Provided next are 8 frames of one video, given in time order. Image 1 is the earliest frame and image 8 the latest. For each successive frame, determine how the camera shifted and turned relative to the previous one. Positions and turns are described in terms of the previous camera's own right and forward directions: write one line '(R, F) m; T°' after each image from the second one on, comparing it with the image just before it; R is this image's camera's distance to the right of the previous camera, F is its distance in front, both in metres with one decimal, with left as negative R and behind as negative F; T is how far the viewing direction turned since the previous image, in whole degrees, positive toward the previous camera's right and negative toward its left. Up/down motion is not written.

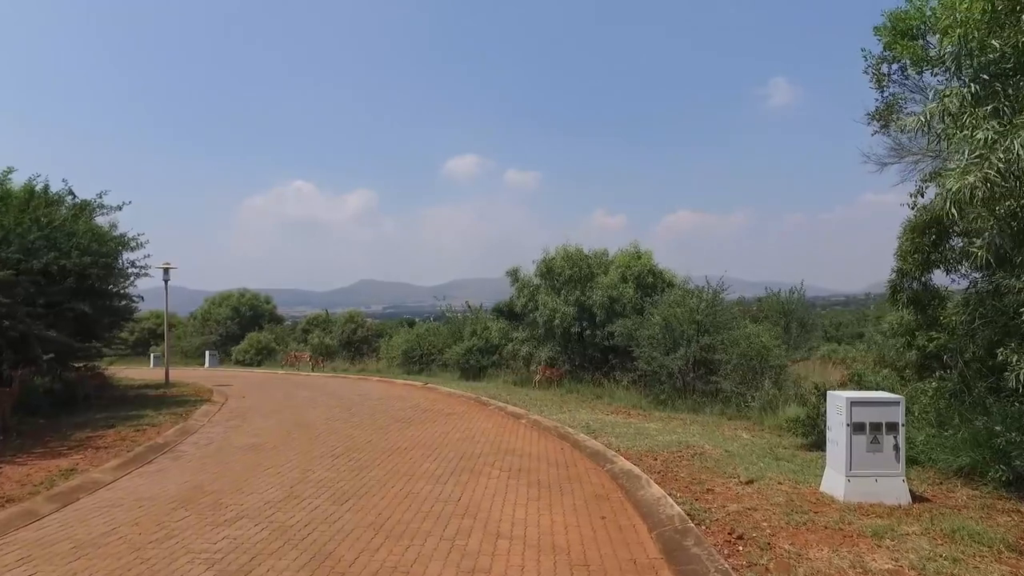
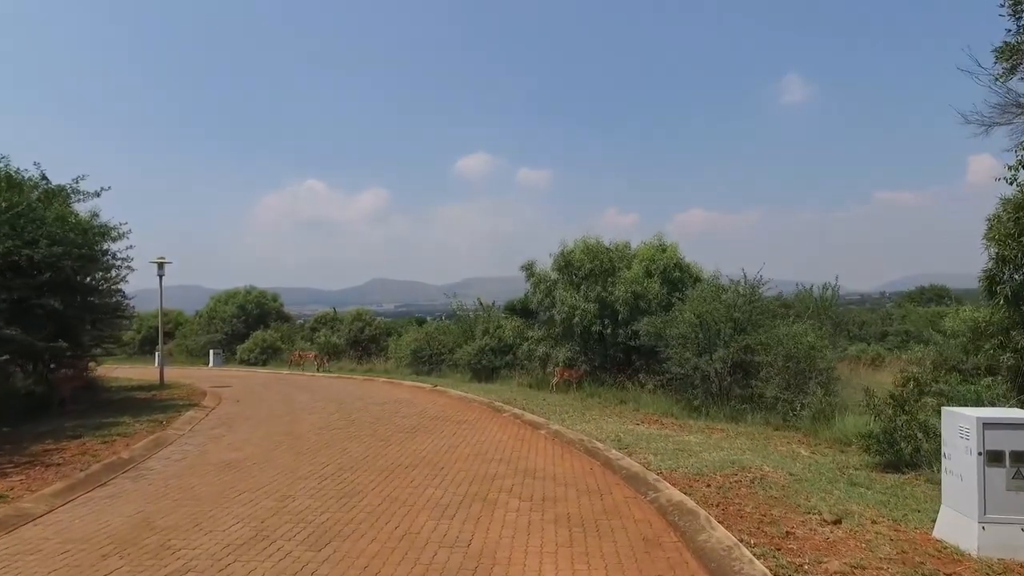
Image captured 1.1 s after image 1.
(-0.1, +1.4) m; -1°
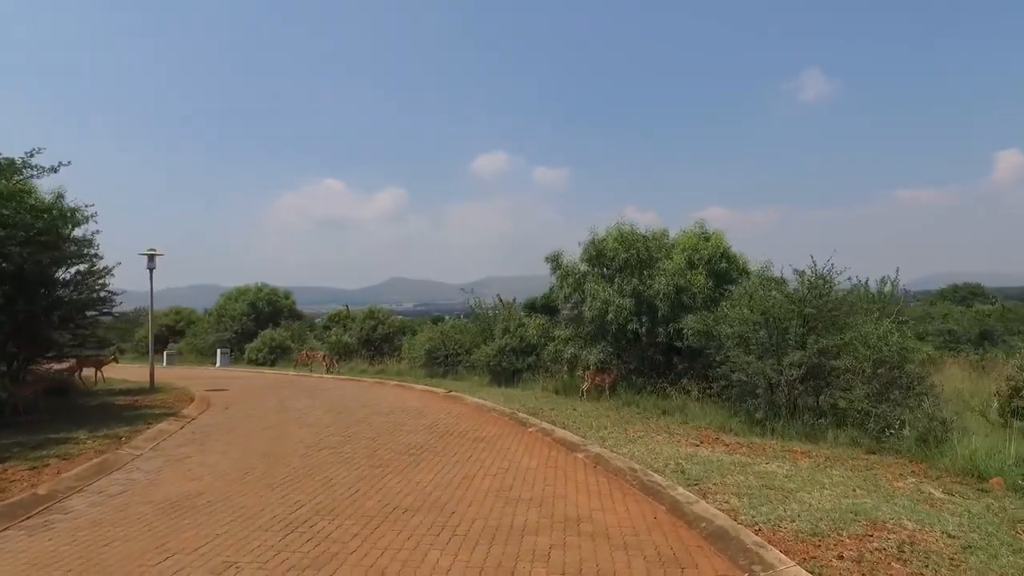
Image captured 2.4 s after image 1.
(-0.1, +2.1) m; -2°
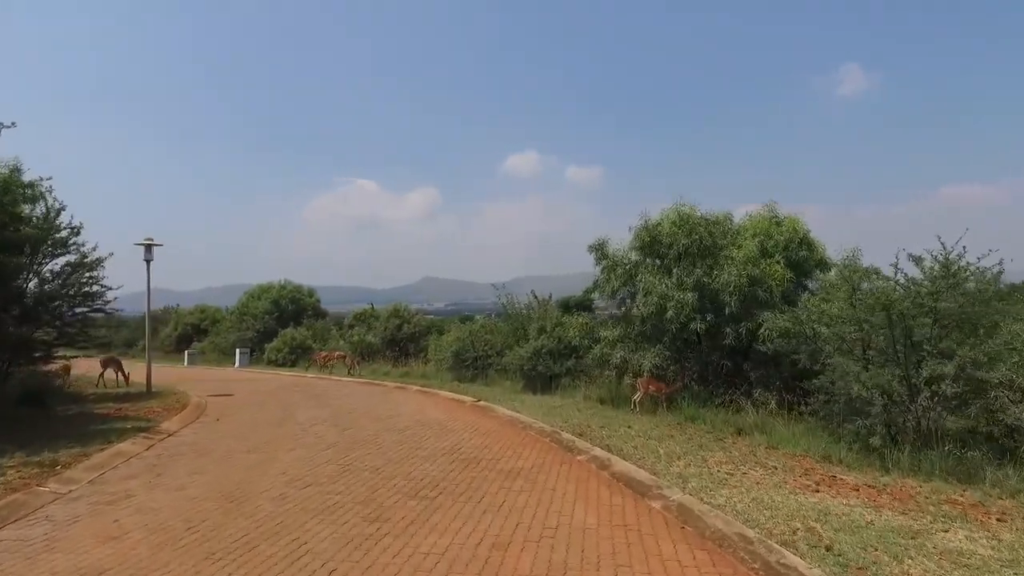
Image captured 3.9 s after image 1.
(-0.2, +2.4) m; -3°
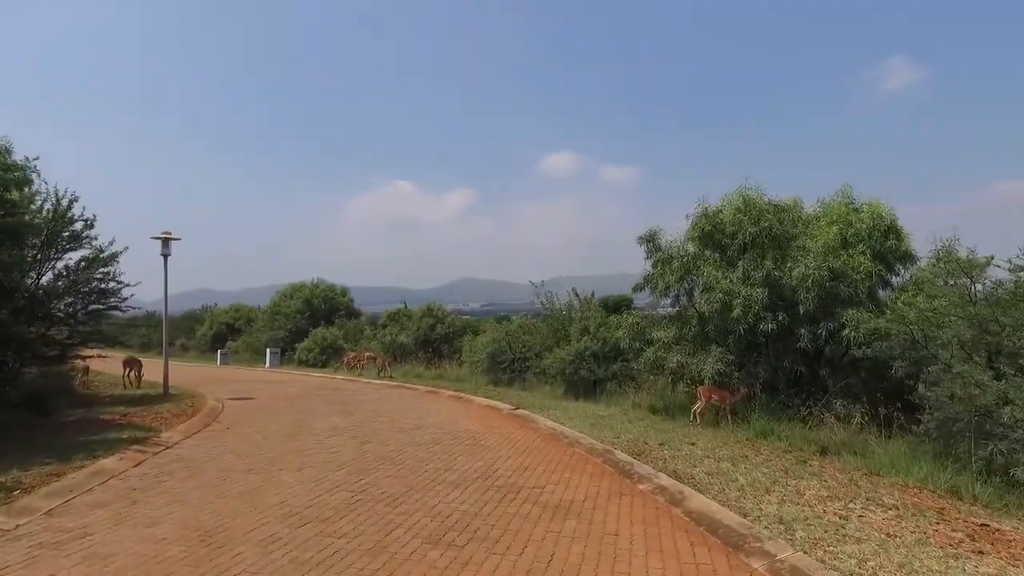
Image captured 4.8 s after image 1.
(-0.1, +1.5) m; -3°
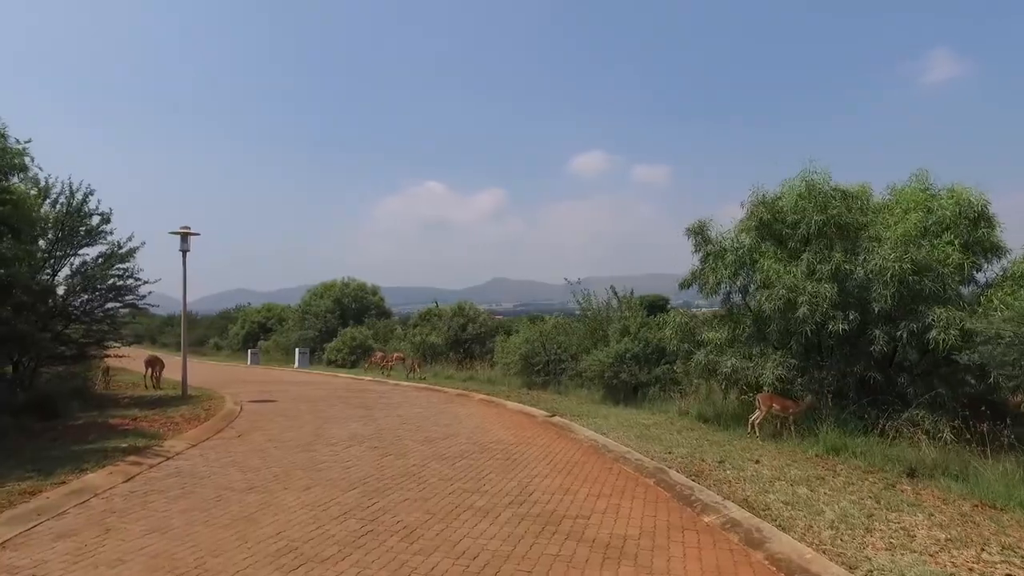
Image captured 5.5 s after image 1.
(-0.1, +1.1) m; -3°
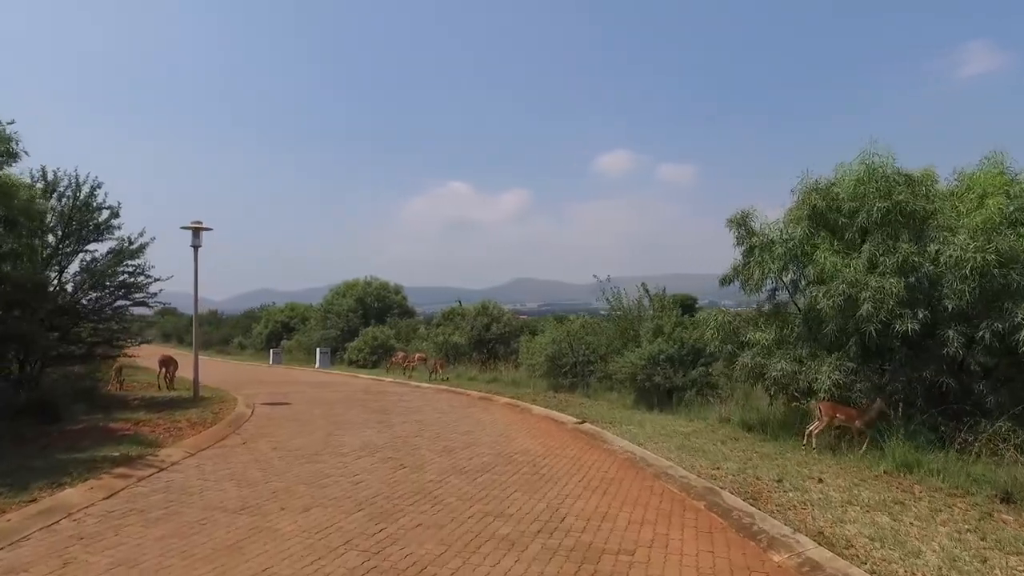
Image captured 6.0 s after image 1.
(0.0, +0.9) m; -2°
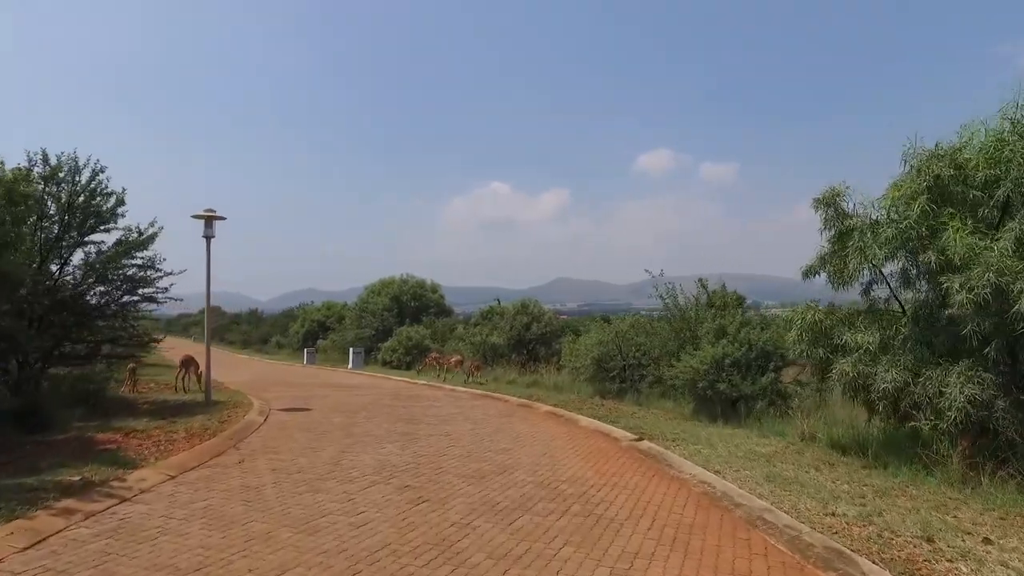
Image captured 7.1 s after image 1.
(-0.1, +1.8) m; -3°
